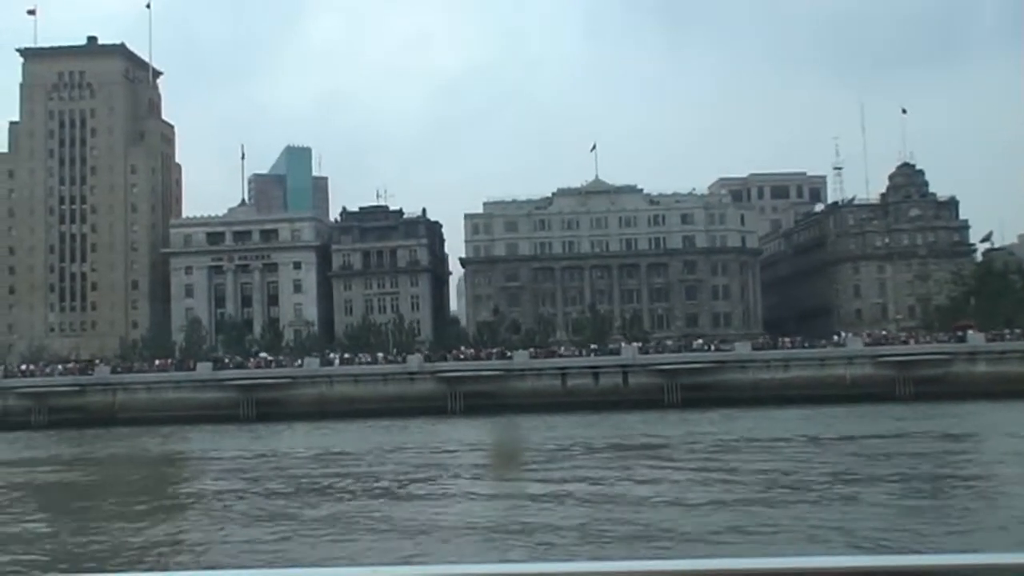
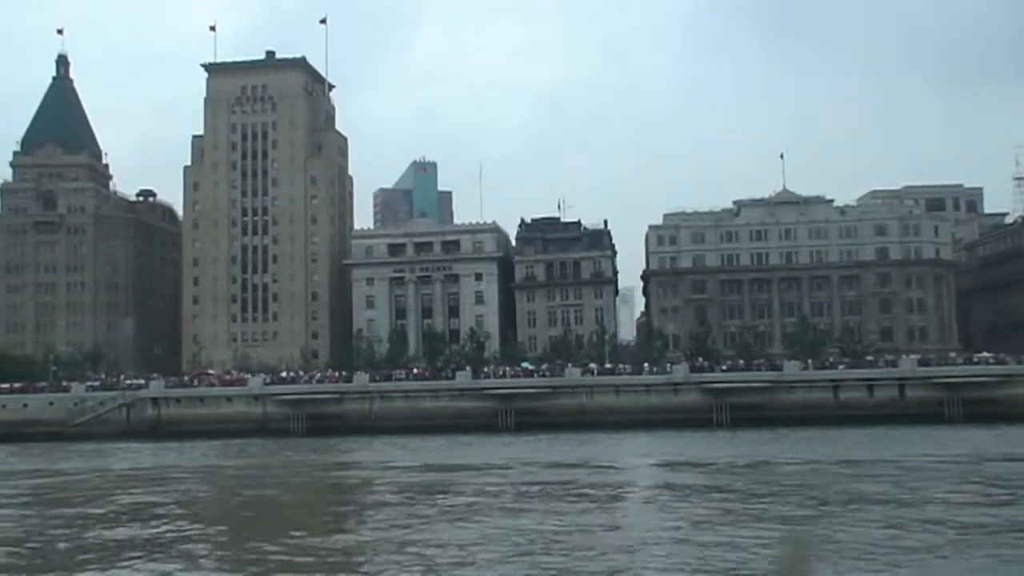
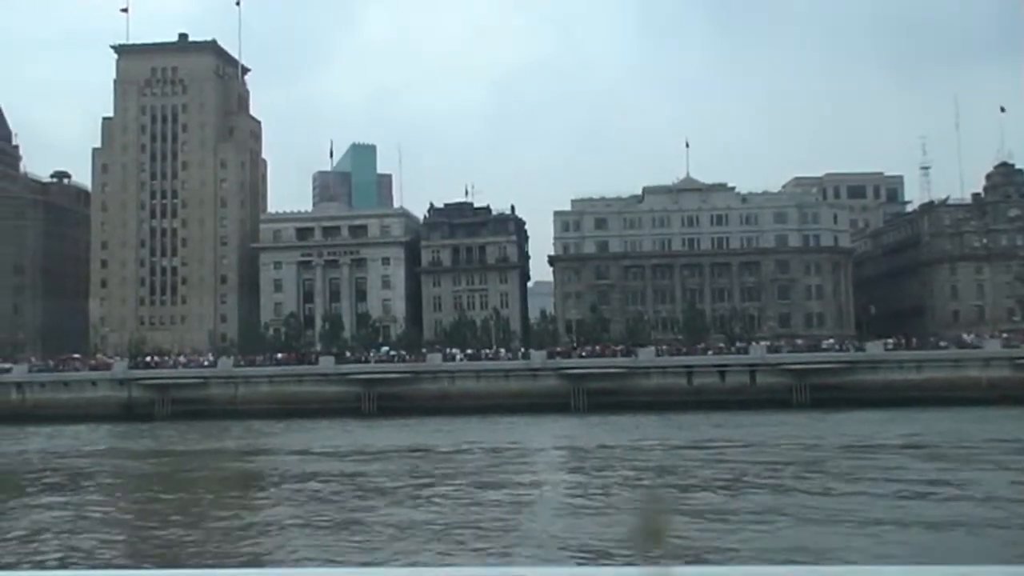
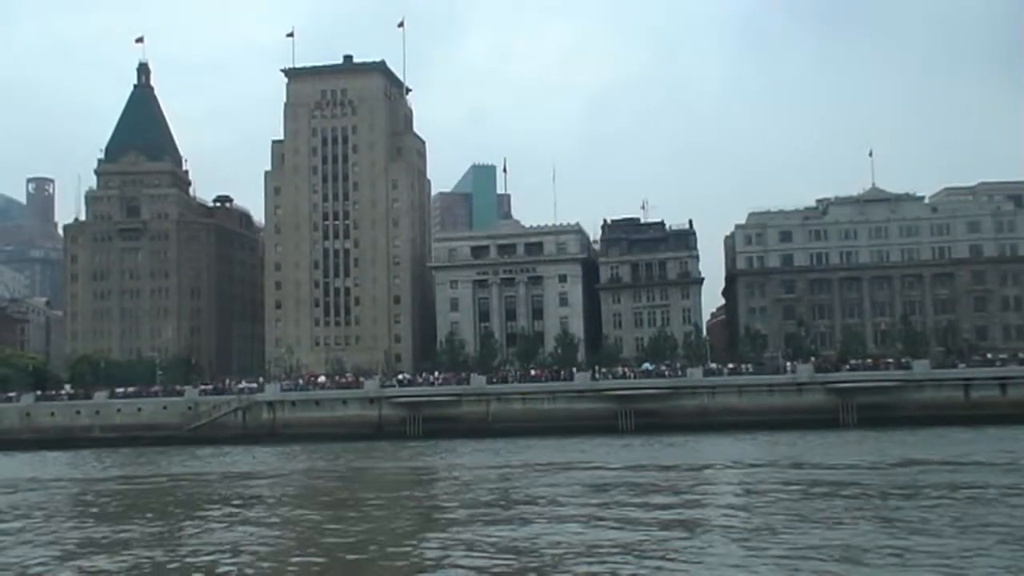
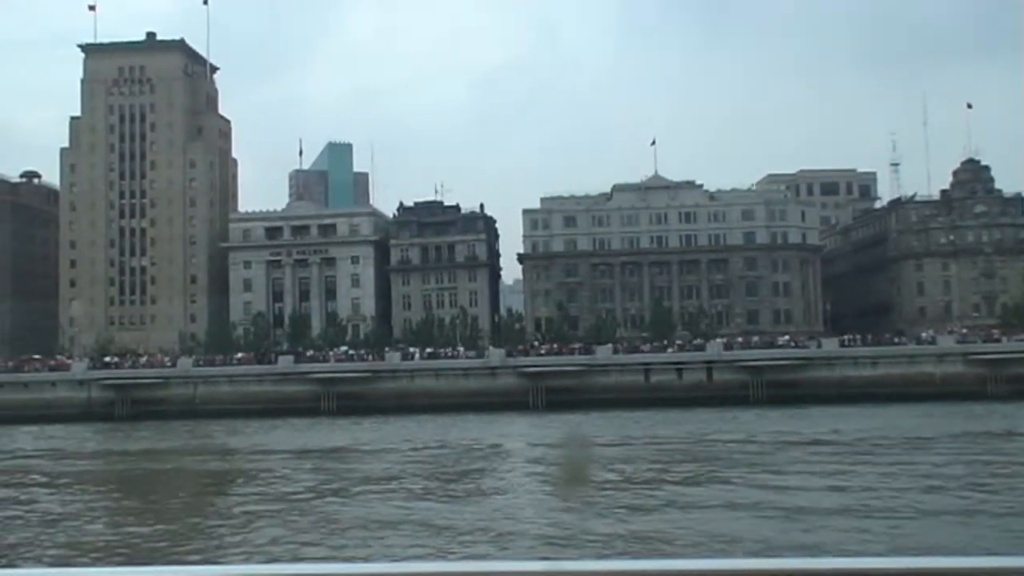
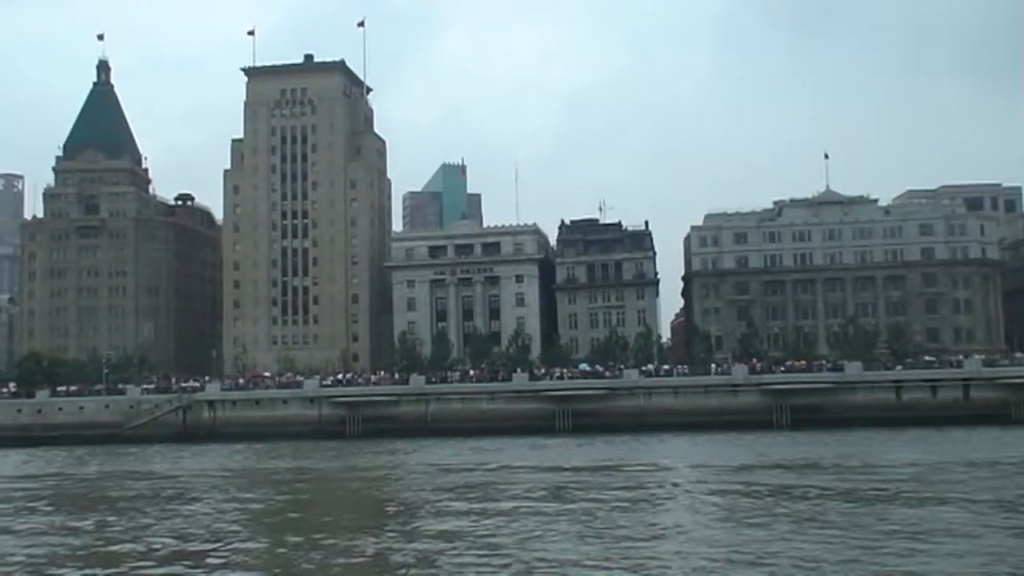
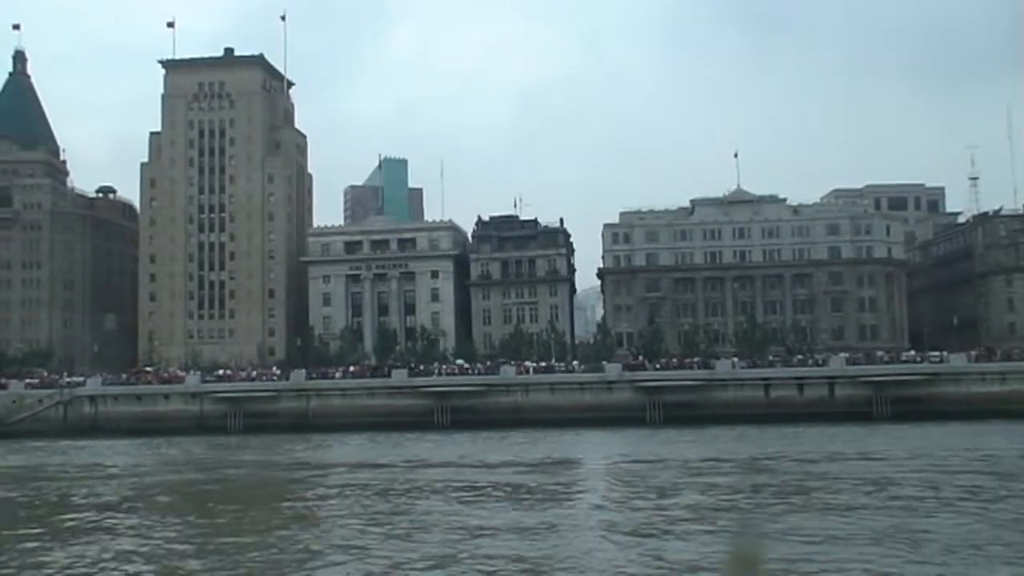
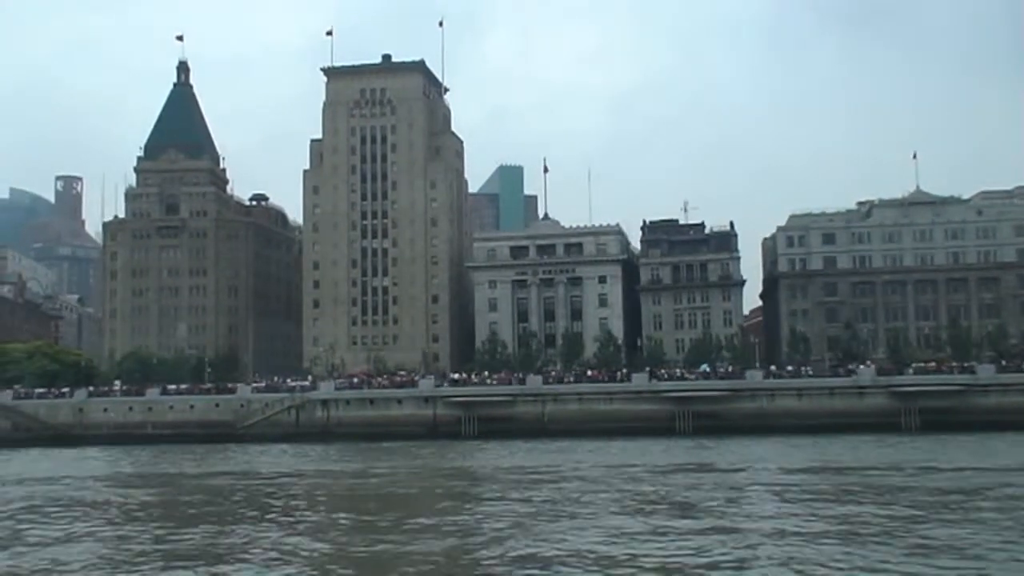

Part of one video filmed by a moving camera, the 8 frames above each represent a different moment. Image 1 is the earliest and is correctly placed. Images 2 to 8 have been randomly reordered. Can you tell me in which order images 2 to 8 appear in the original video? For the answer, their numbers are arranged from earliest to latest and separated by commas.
5, 3, 7, 2, 6, 4, 8
